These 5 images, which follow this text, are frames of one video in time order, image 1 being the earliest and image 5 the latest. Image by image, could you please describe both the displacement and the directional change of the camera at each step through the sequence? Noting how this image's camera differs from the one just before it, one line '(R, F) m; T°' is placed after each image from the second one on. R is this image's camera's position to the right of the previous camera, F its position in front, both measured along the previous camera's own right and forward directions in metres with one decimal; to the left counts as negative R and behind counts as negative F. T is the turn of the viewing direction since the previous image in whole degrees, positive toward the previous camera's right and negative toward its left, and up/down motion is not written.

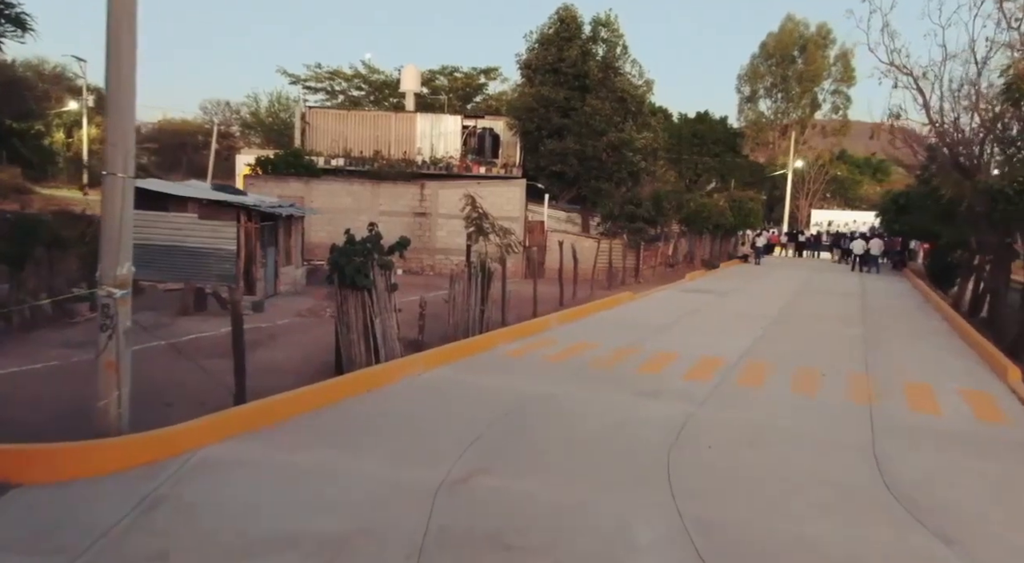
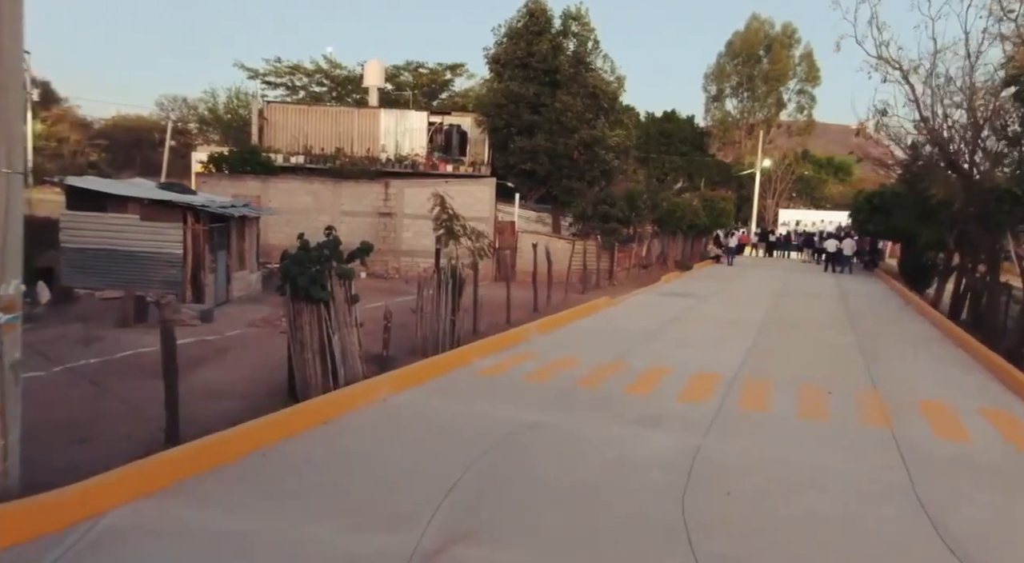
(-0.1, +1.0) m; +3°
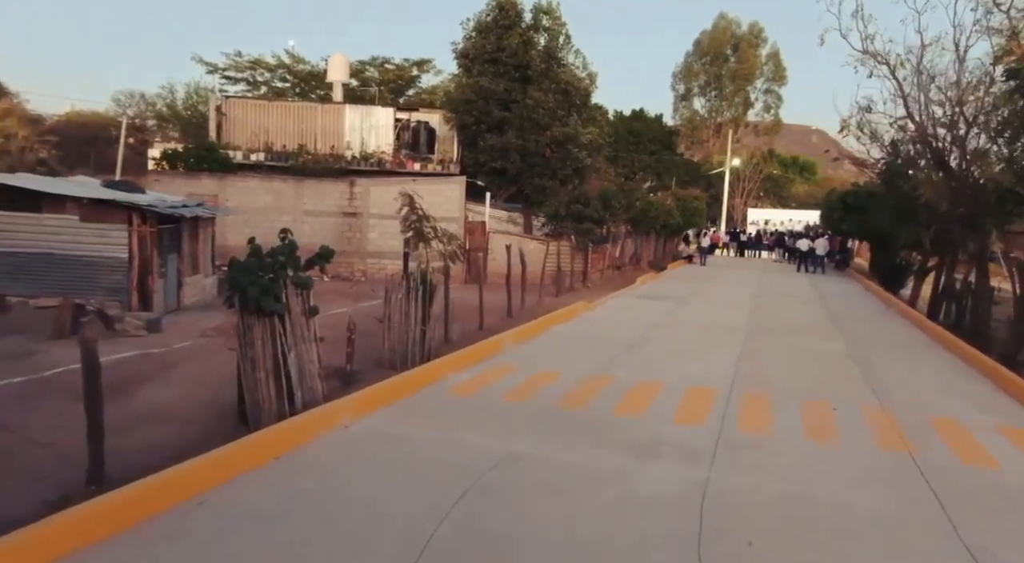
(-0.1, +0.8) m; +3°
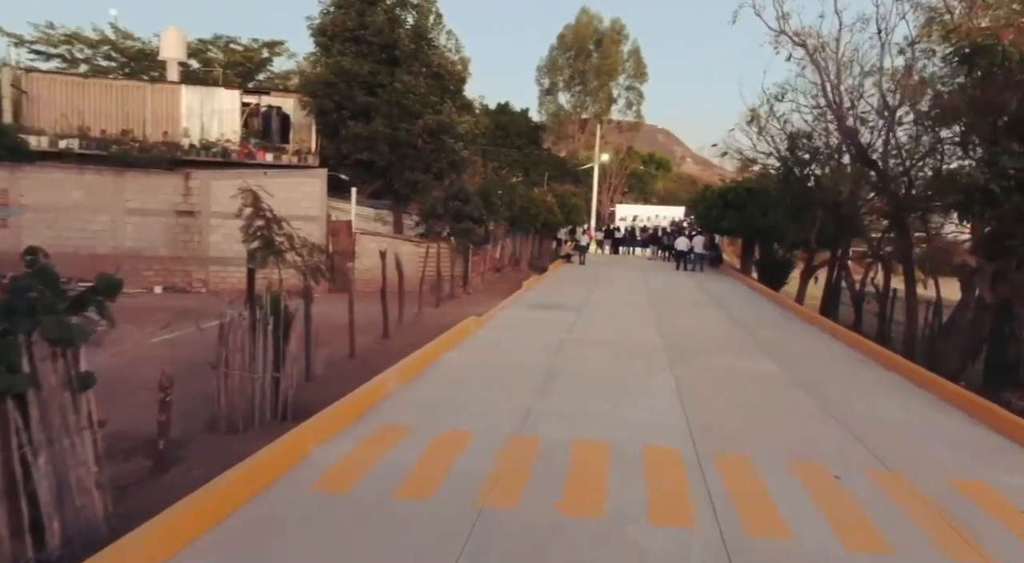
(-0.2, +2.5) m; +12°
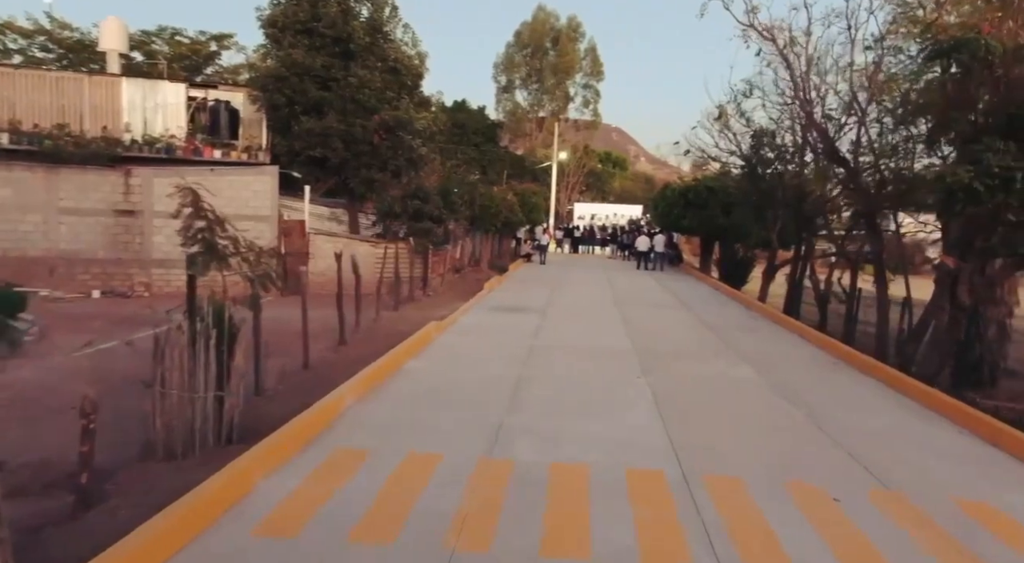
(-0.1, +0.6) m; +4°
